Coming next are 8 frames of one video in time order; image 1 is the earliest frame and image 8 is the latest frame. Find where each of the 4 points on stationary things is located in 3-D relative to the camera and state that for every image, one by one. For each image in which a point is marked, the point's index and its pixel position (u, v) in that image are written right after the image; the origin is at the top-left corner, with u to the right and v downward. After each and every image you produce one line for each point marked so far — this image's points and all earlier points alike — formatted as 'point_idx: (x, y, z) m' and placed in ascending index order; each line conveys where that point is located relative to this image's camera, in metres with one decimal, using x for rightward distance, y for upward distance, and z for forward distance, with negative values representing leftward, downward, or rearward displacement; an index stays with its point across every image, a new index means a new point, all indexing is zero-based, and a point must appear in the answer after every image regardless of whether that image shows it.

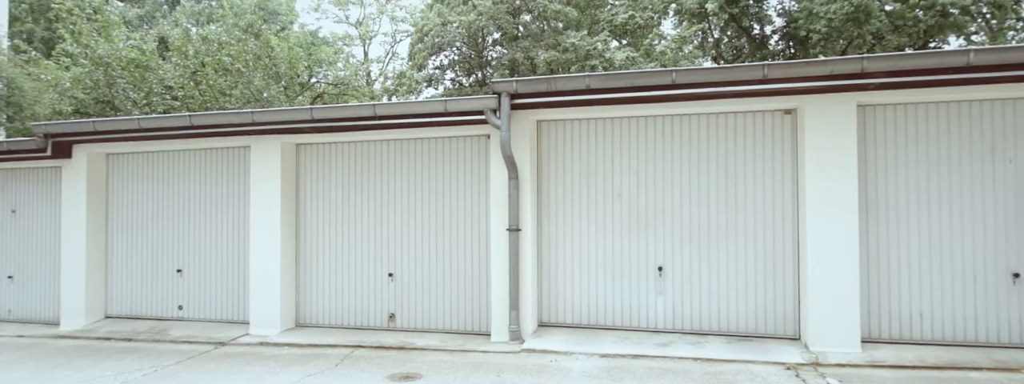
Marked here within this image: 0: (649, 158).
0: (+1.3, +0.3, +4.4) m
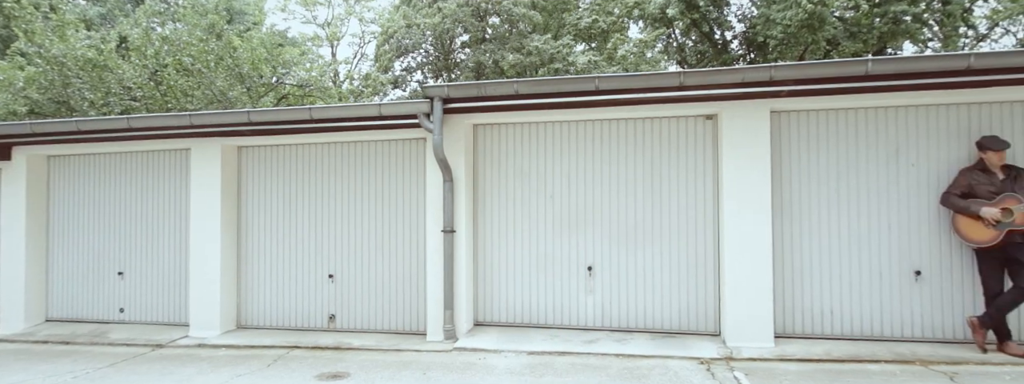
0: (+0.6, +0.3, +4.5) m
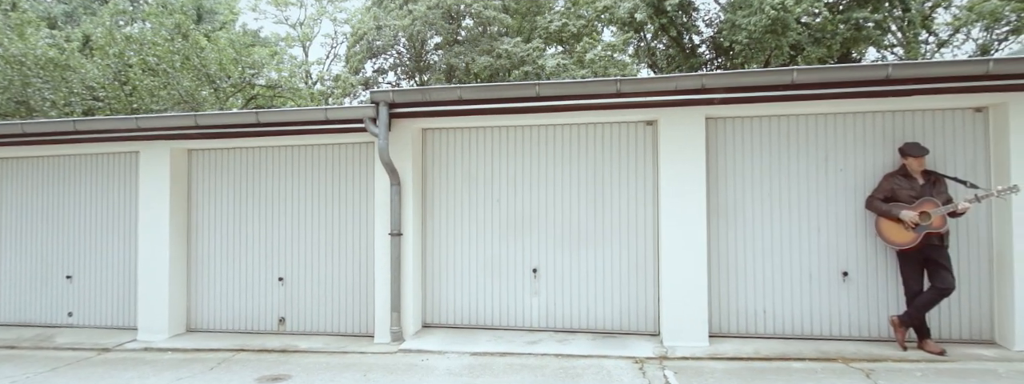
0: (+0.1, +0.3, +4.6) m
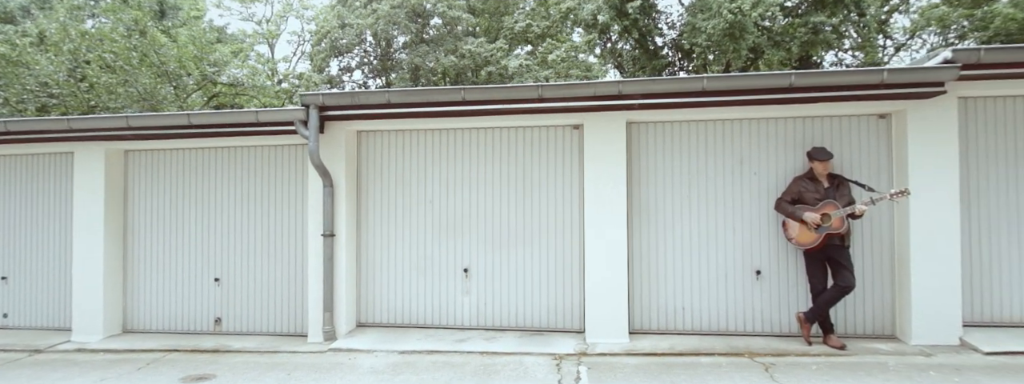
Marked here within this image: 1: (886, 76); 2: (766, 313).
0: (-0.6, +0.3, +4.7) m
1: (+3.0, +0.9, +3.8) m
2: (+2.3, -1.1, +4.4) m
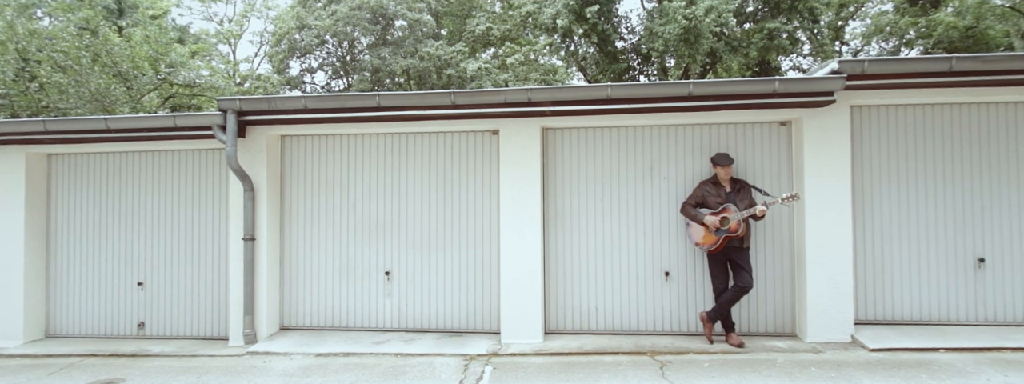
0: (-1.4, +0.2, +4.8) m
1: (+2.2, +0.9, +3.9) m
2: (+1.6, -1.2, +4.5) m
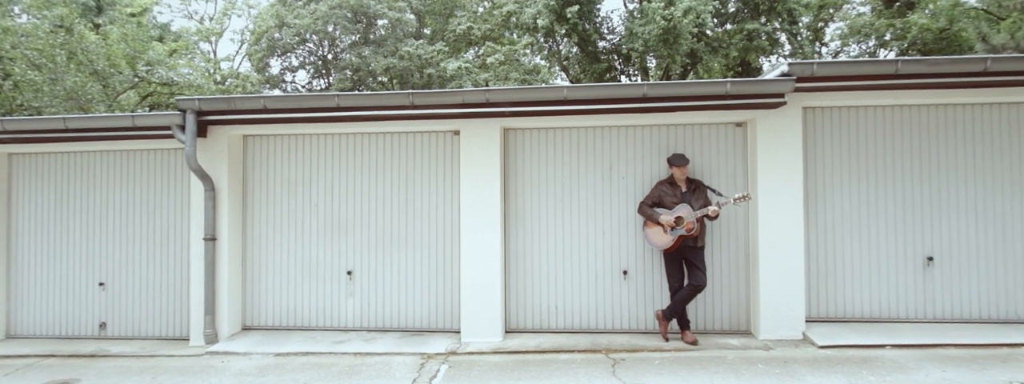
0: (-1.7, +0.2, +4.8) m
1: (+1.8, +0.9, +4.0) m
2: (+1.2, -1.2, +4.6) m
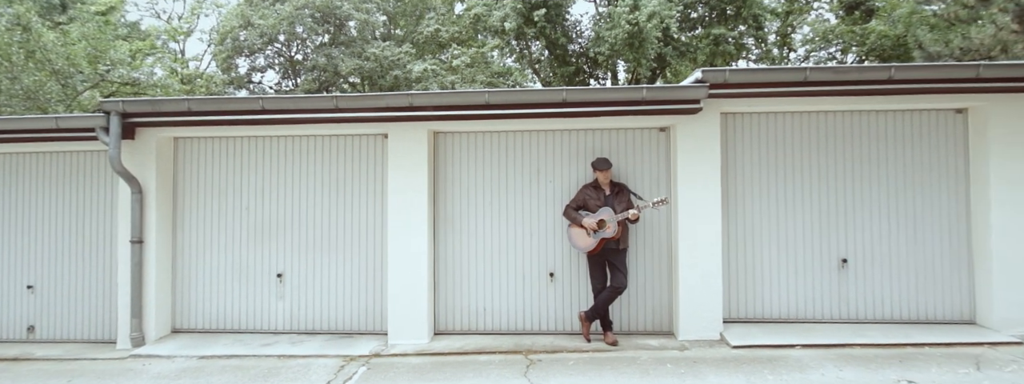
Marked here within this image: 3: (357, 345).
0: (-2.4, +0.2, +4.8) m
1: (+1.1, +0.9, +4.1) m
2: (+0.5, -1.2, +4.7) m
3: (-1.5, -1.5, +4.5) m
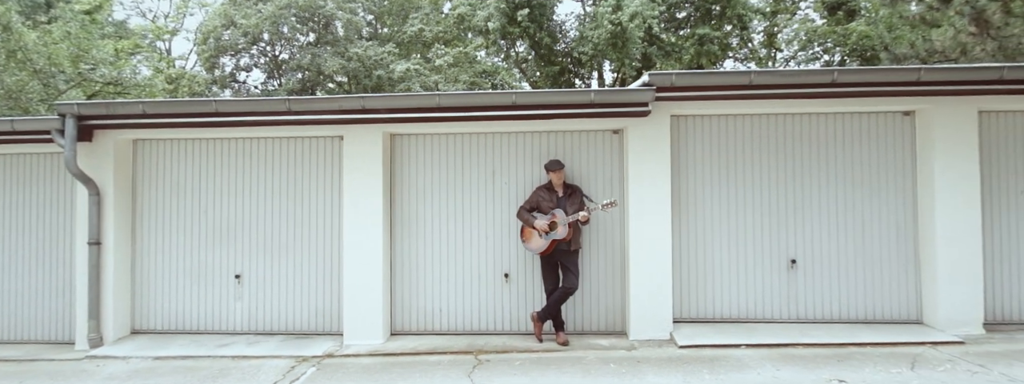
0: (-2.9, +0.2, +4.9) m
1: (+0.7, +0.8, +4.1) m
2: (0.0, -1.2, +4.7) m
3: (-1.9, -1.5, +4.5) m
